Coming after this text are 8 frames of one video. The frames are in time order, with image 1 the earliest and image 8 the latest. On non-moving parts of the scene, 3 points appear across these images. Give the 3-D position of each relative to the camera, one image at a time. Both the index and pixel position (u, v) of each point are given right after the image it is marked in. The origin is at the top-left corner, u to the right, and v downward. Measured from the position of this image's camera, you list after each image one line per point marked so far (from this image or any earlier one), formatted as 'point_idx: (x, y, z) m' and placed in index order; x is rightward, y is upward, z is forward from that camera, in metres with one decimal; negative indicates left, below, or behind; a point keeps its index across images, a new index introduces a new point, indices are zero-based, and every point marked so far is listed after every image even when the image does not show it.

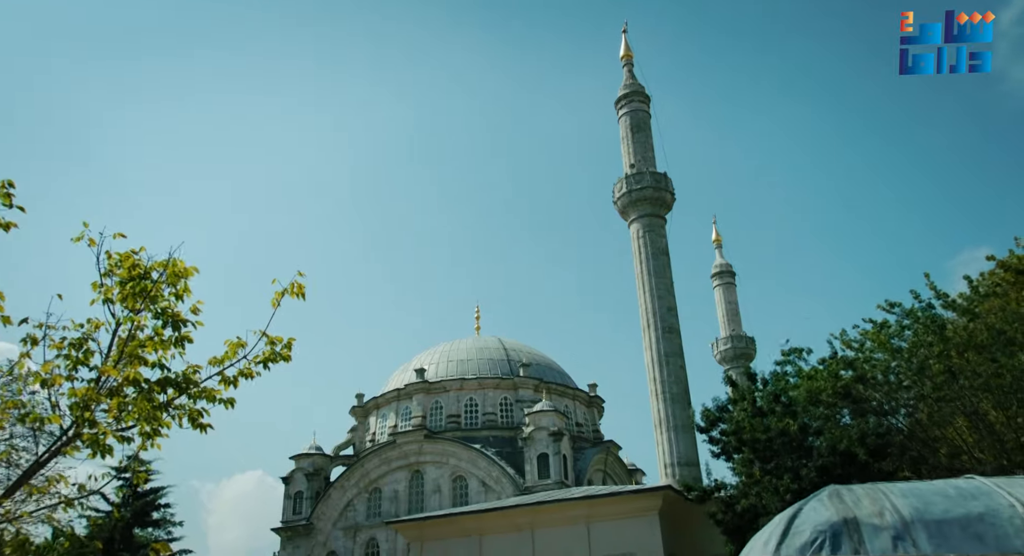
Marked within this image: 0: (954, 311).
0: (+10.9, -0.9, +19.4) m
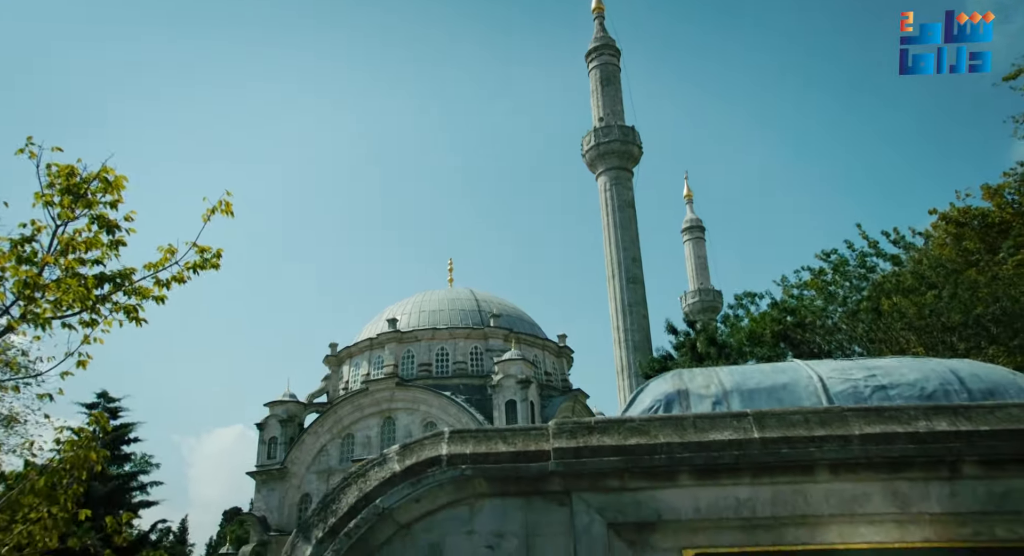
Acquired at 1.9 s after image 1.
0: (+9.8, +0.5, +20.5) m
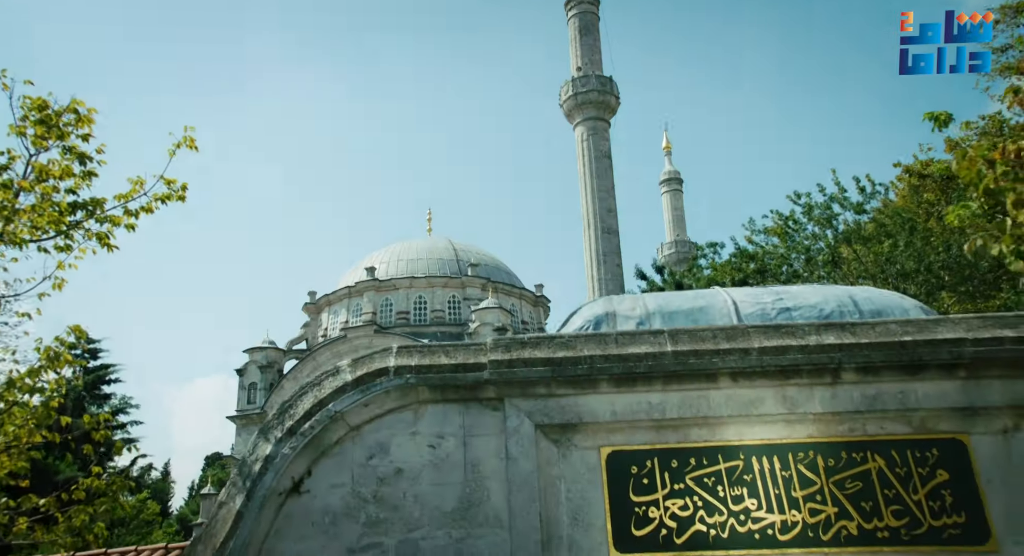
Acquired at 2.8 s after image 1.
0: (+9.0, +1.9, +21.1) m
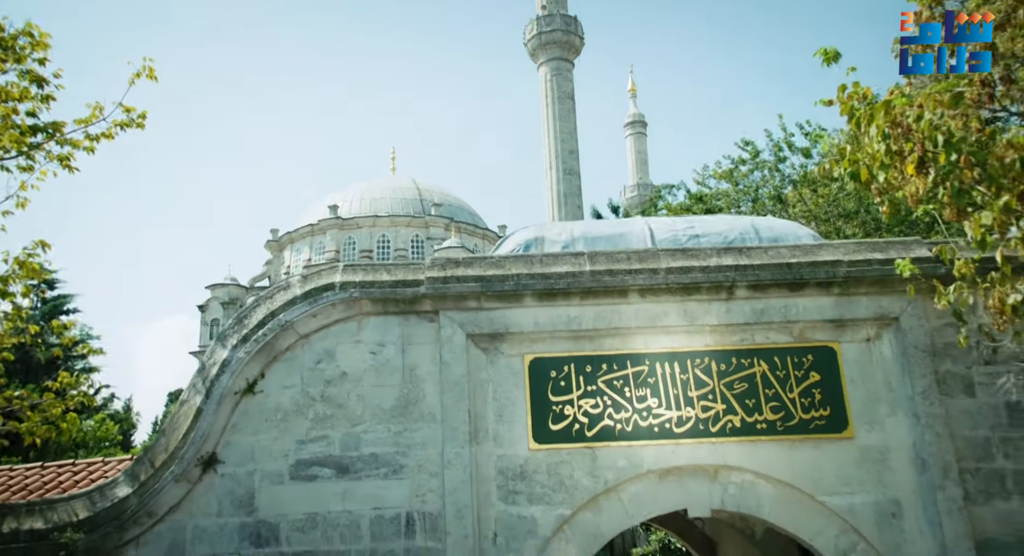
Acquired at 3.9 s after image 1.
0: (+7.9, +3.5, +21.9) m
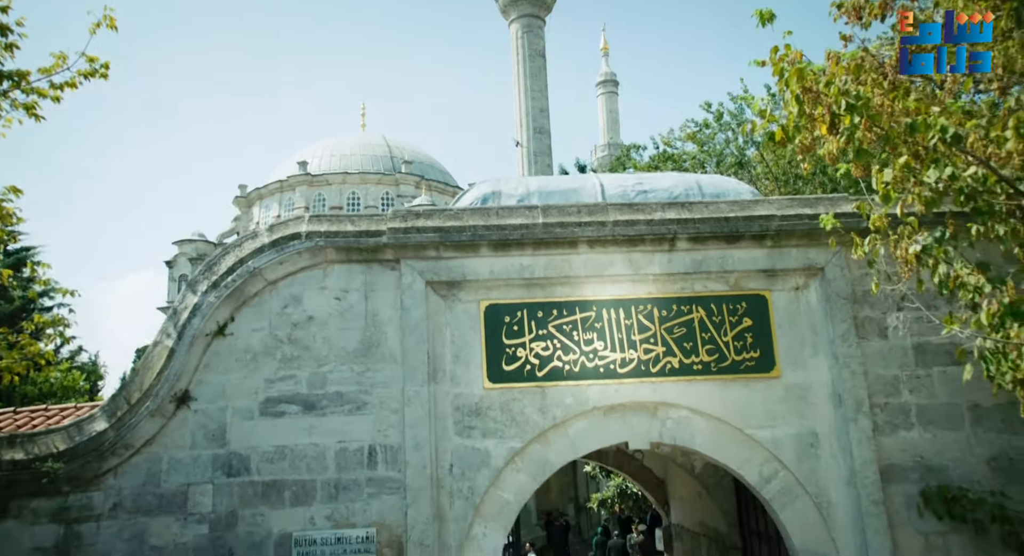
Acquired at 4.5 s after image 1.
0: (+7.0, +4.6, +22.3) m
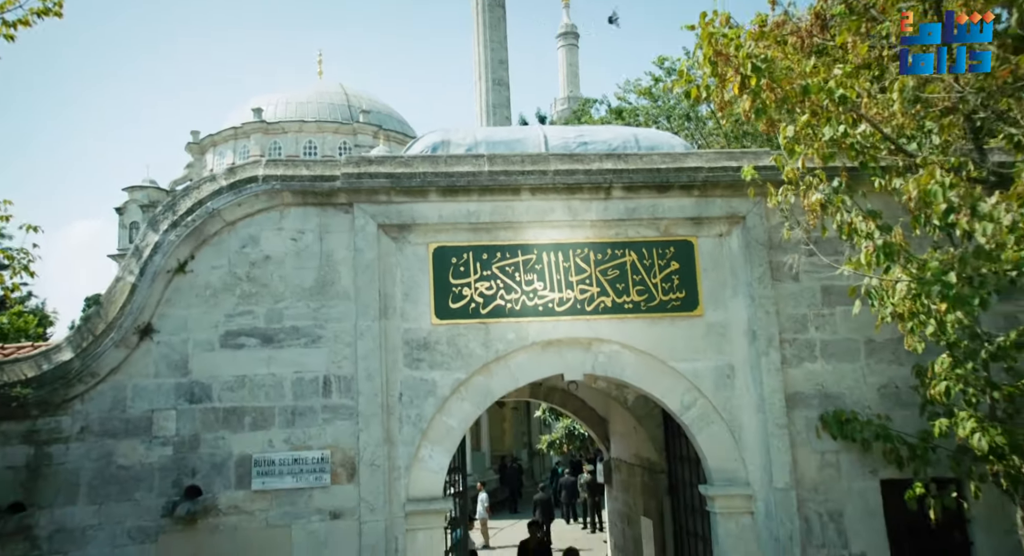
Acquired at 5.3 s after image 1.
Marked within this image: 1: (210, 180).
0: (+5.8, +6.0, +22.8) m
1: (-2.5, +0.8, +6.5) m
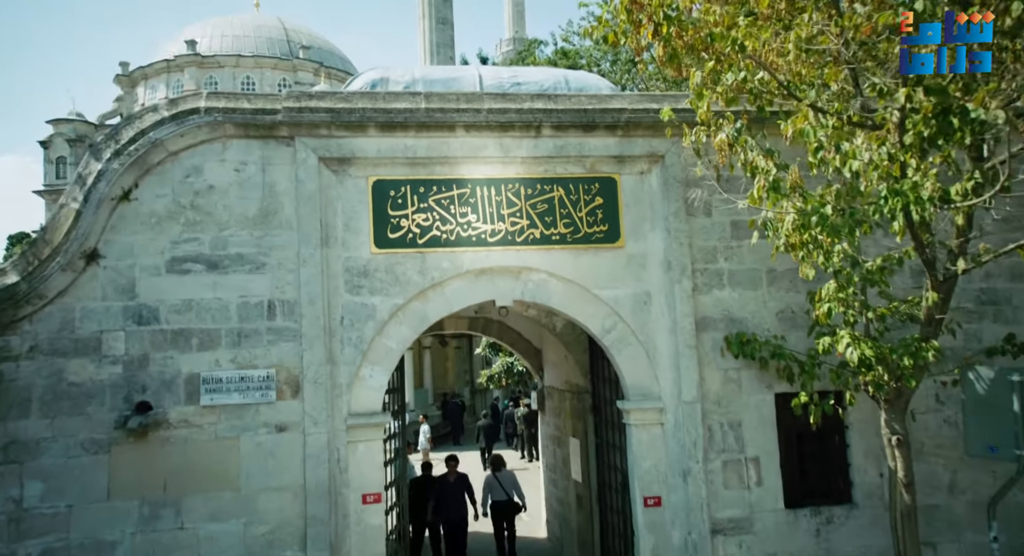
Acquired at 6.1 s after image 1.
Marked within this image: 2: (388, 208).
0: (+4.1, +7.7, +23.1) m
1: (-3.0, +1.4, +6.6) m
2: (-1.1, +0.6, +6.9) m
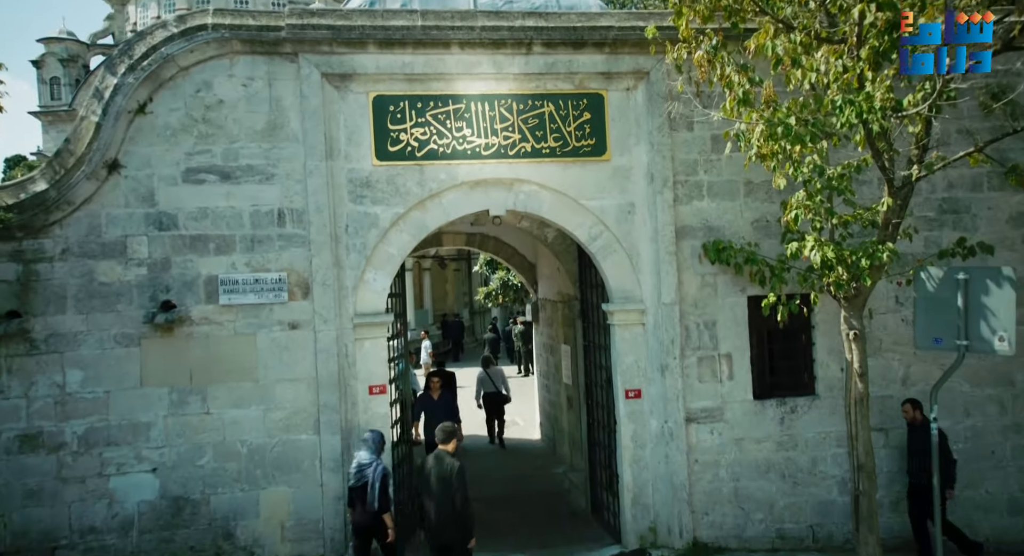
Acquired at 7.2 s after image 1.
0: (+4.0, +10.1, +22.8) m
1: (-3.1, +2.2, +7.0) m
2: (-1.2, +1.4, +7.3) m
